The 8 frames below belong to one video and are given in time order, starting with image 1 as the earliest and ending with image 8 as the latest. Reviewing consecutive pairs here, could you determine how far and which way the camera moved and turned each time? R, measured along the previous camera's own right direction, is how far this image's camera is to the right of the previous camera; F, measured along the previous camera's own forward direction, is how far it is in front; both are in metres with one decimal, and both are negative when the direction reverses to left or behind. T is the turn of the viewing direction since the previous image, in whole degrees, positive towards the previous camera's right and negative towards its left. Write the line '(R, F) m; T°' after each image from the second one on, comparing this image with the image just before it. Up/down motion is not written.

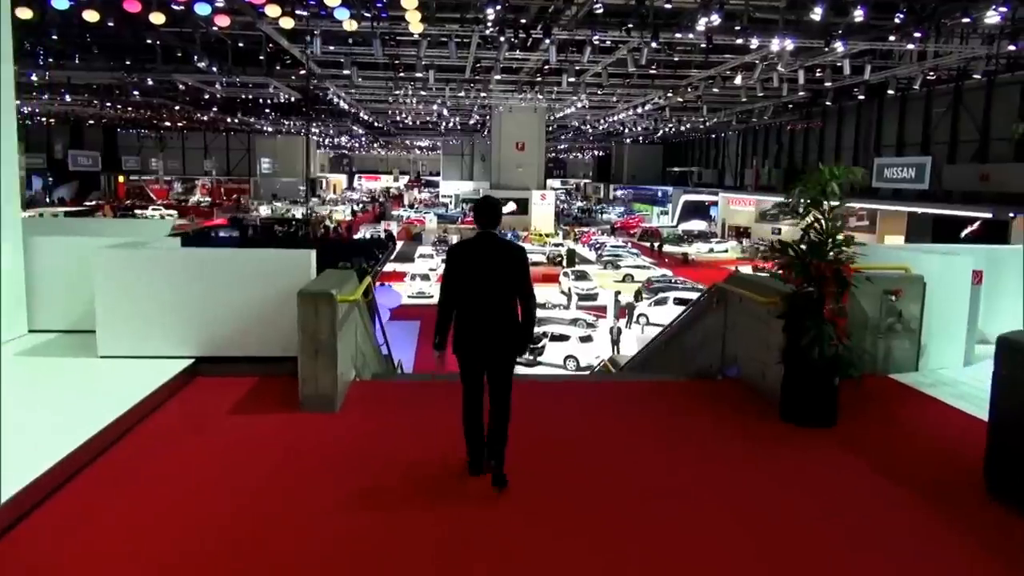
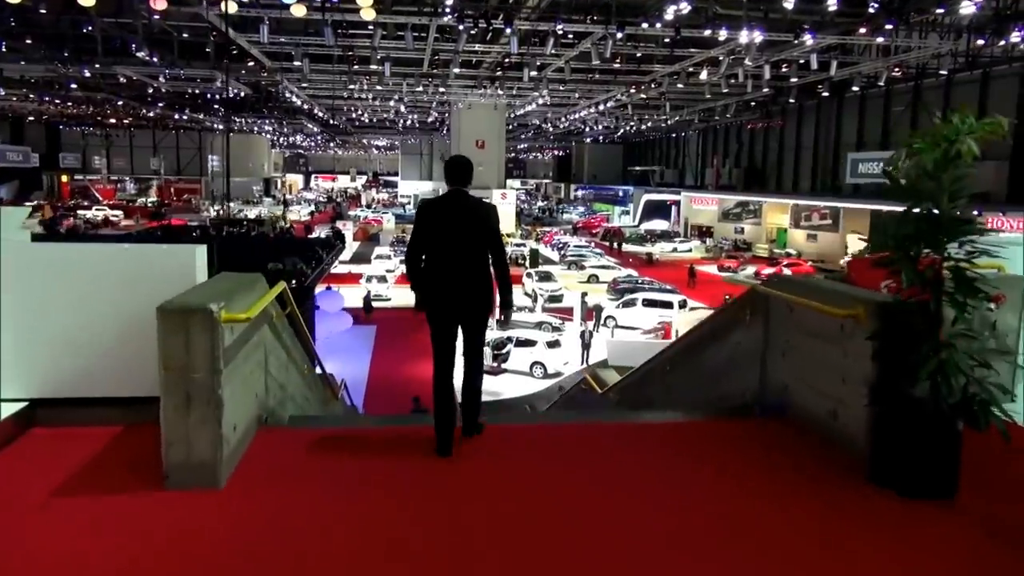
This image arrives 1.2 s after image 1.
(0.0, +1.0) m; +3°
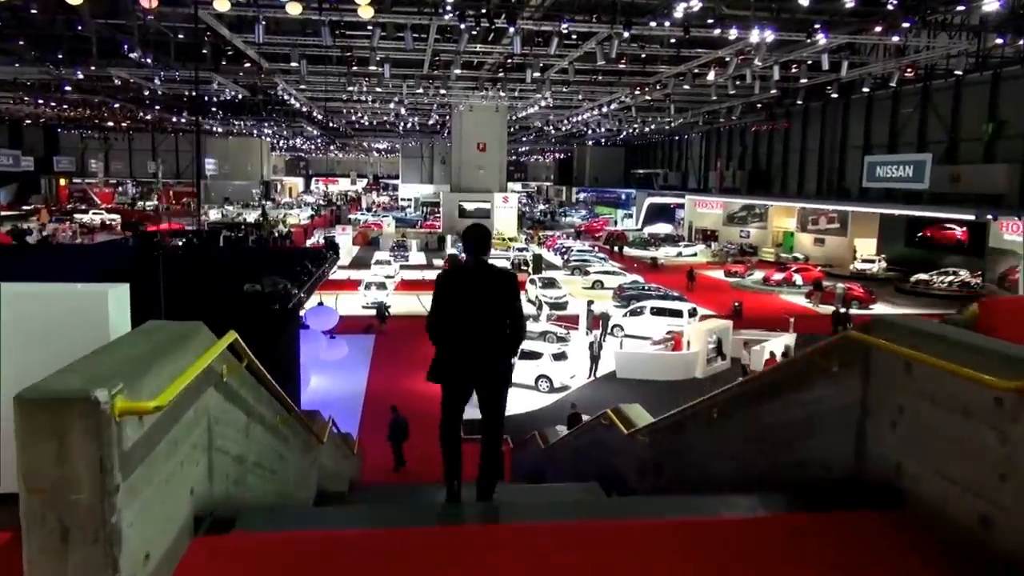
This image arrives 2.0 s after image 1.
(-0.1, +0.7) m; 0°
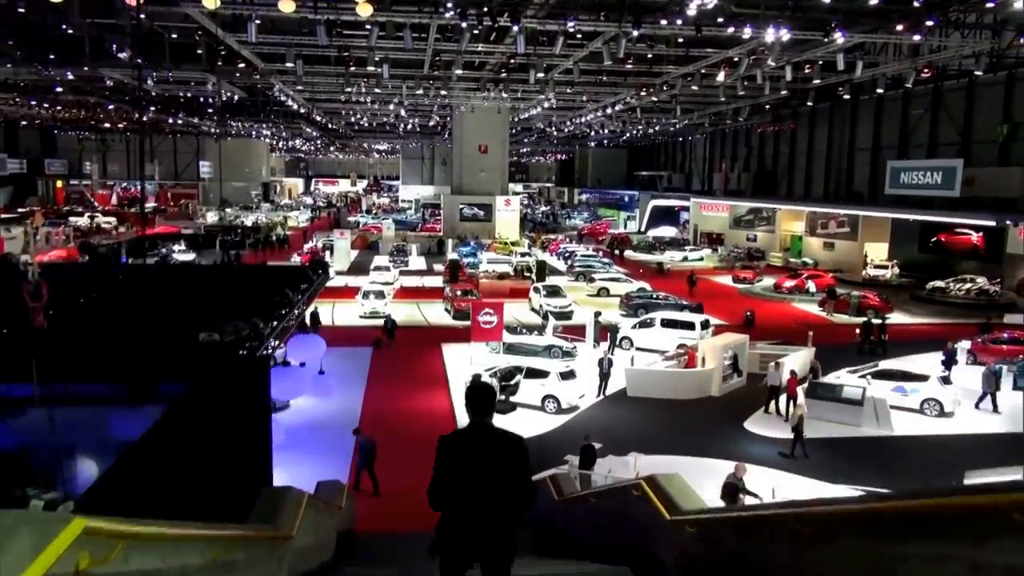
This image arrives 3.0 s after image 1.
(-0.1, +0.9) m; 0°
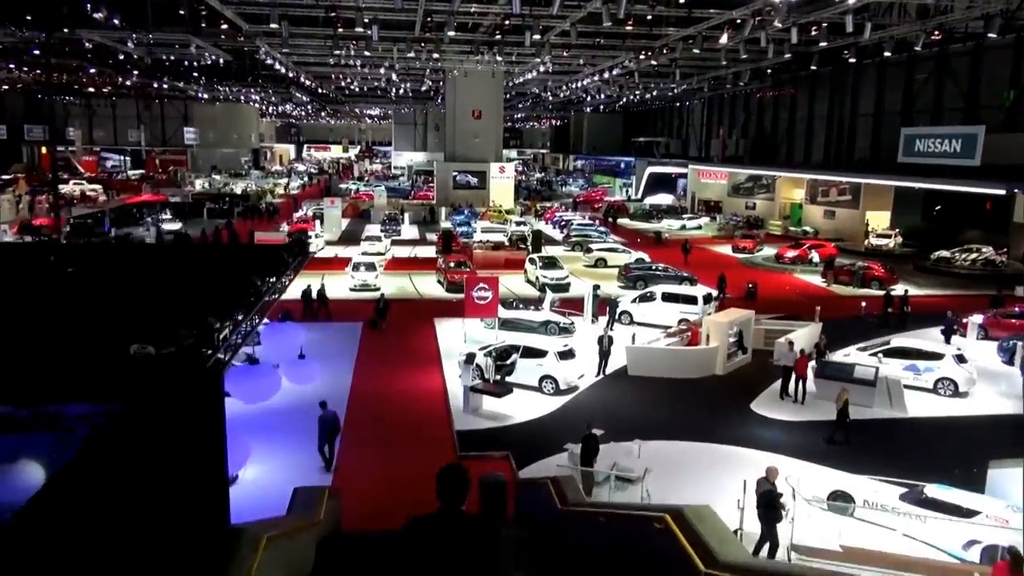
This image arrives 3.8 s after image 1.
(0.0, +0.7) m; 0°
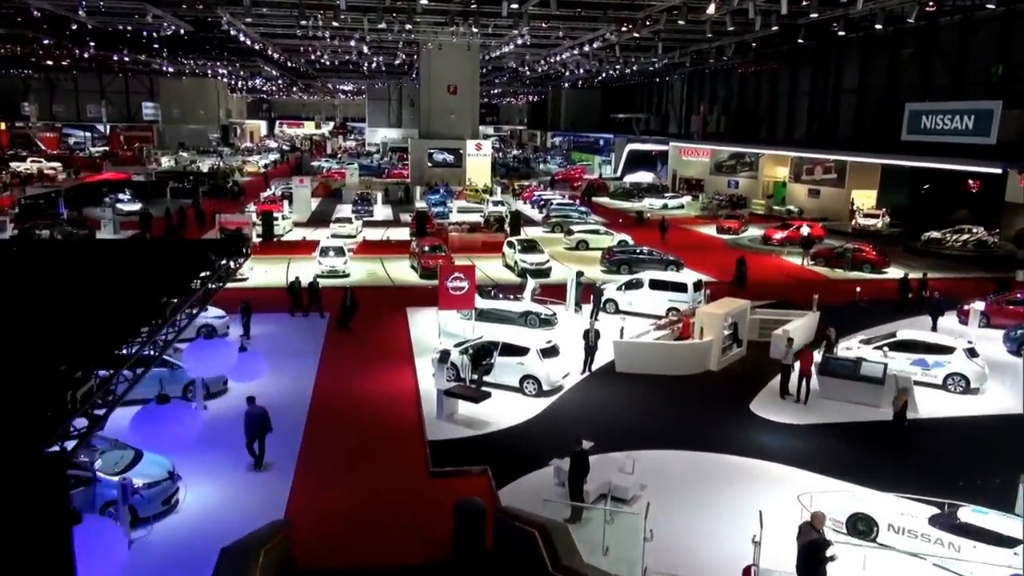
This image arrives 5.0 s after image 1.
(0.0, +1.1) m; +2°
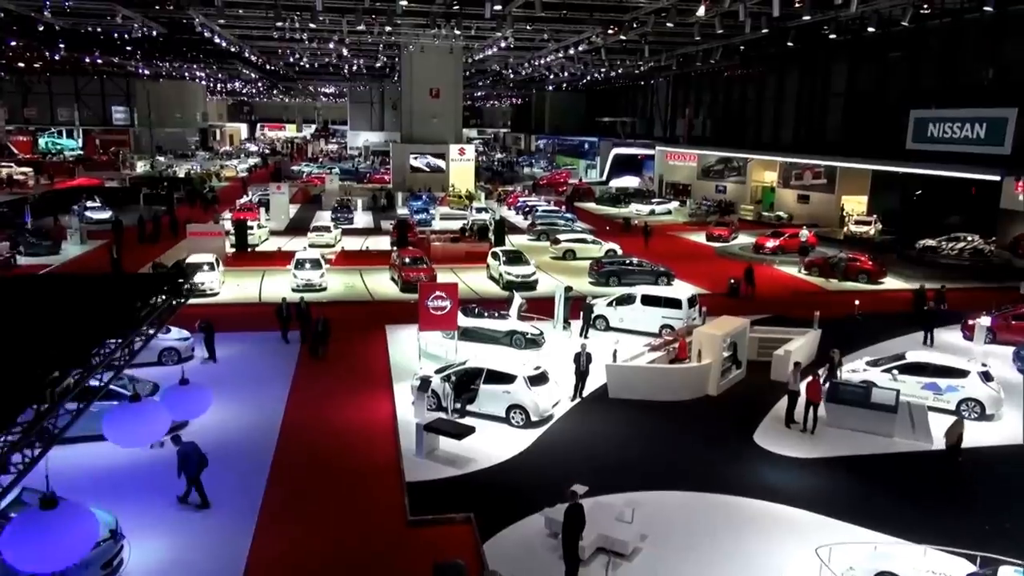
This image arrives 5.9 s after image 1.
(0.0, +0.9) m; +1°
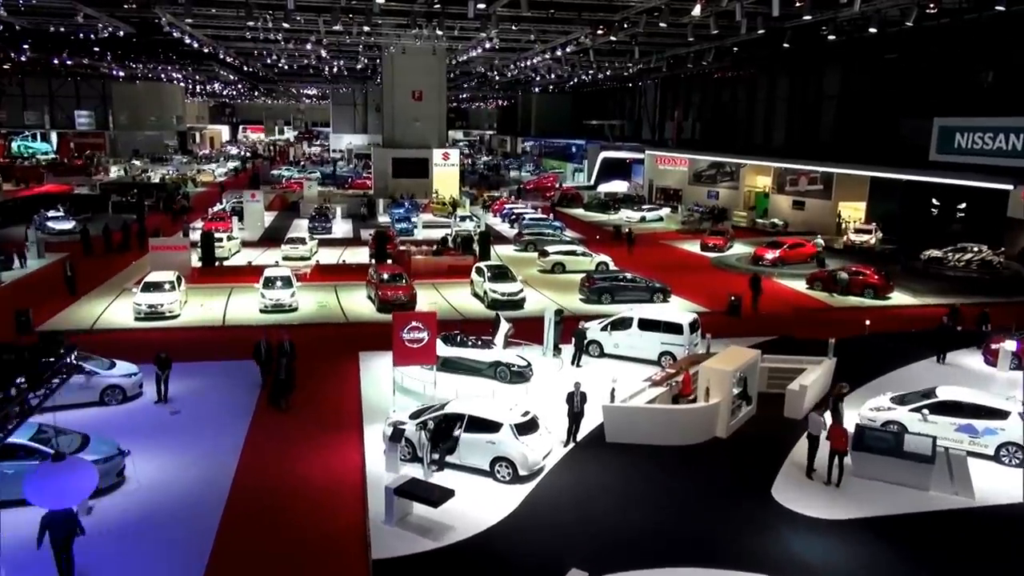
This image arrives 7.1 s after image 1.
(0.0, +1.3) m; +1°
